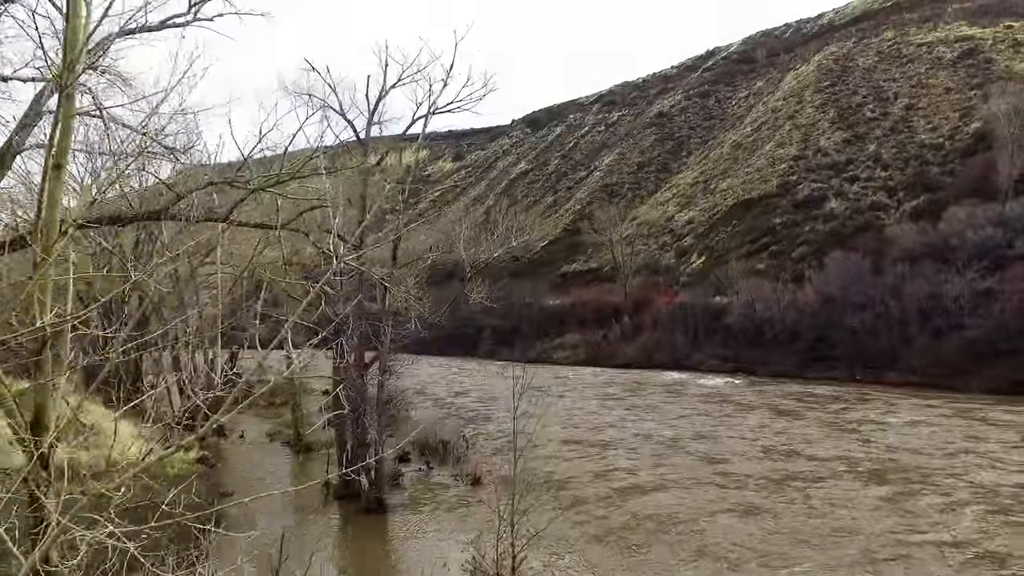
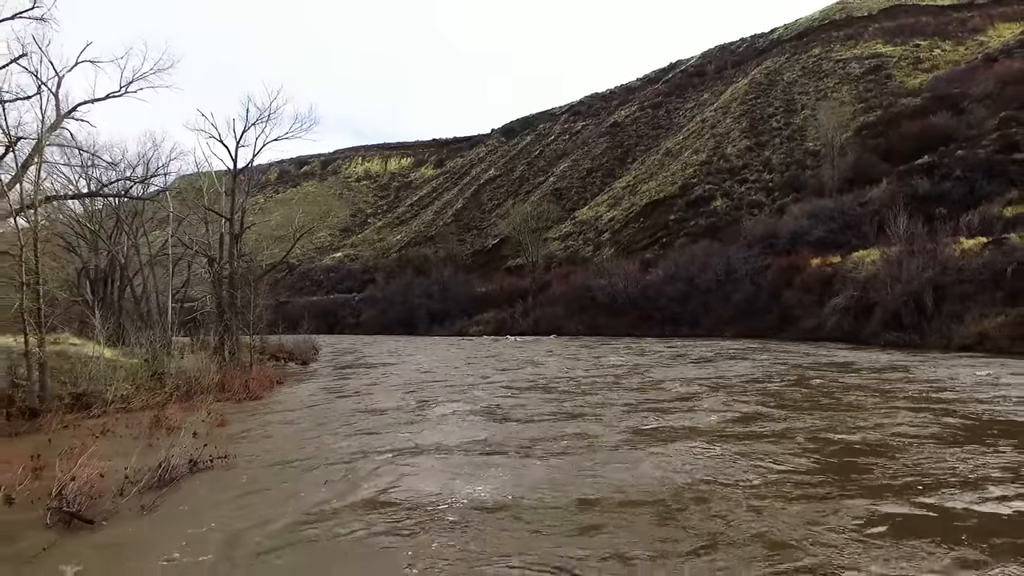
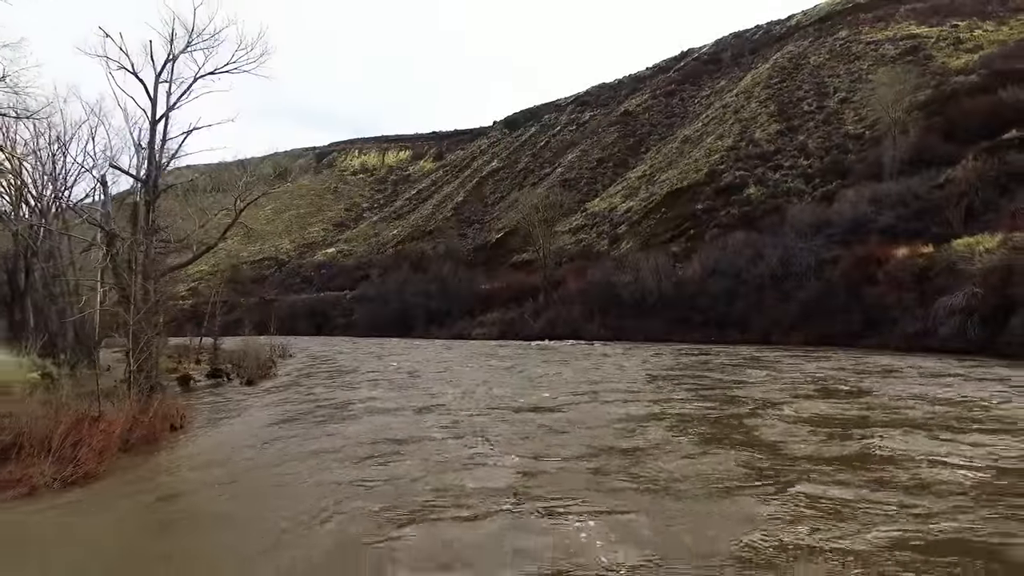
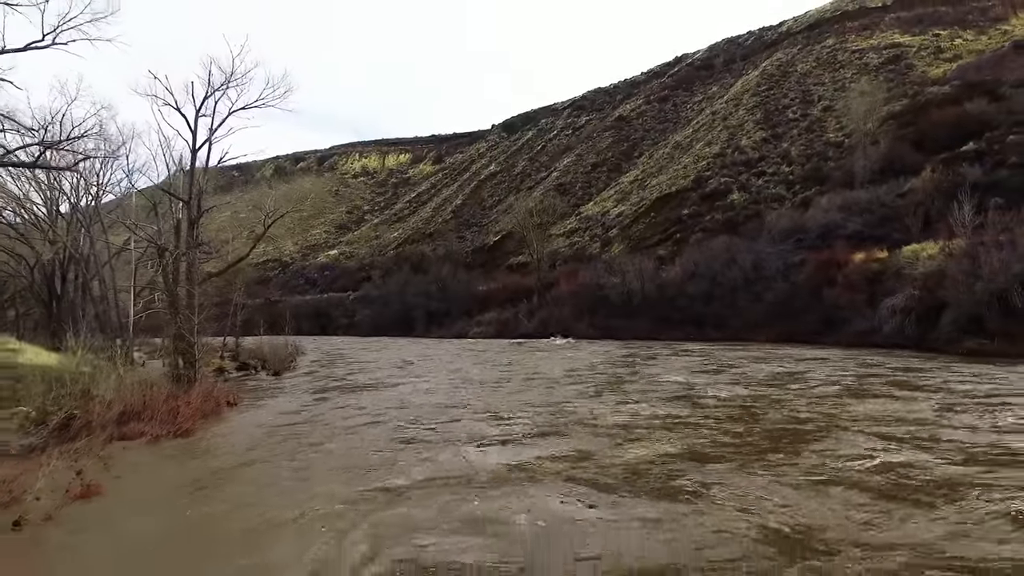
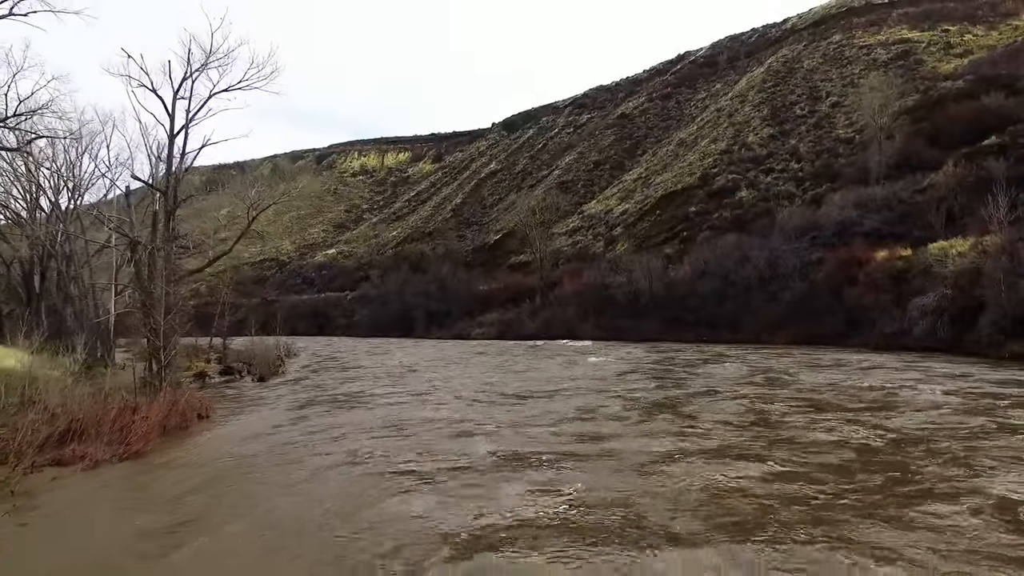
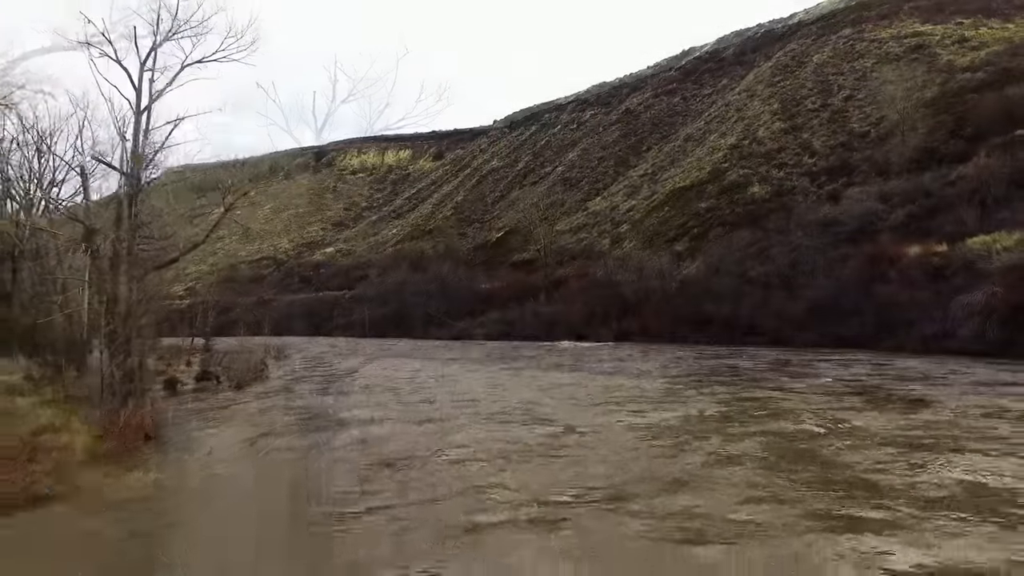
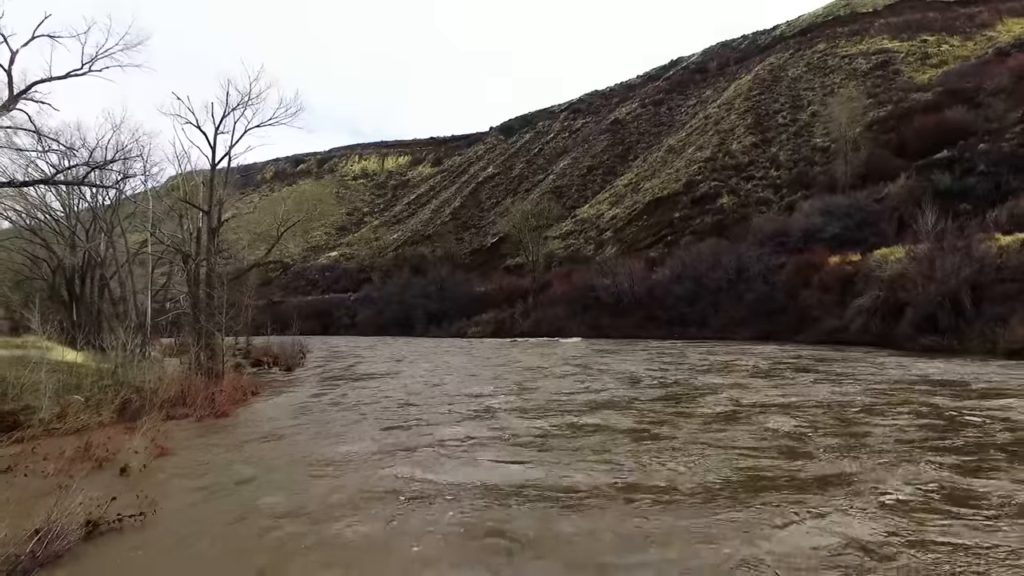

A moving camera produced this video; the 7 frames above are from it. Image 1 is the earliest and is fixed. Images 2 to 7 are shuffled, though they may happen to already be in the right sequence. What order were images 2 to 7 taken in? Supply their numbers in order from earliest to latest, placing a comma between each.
6, 3, 5, 4, 7, 2
